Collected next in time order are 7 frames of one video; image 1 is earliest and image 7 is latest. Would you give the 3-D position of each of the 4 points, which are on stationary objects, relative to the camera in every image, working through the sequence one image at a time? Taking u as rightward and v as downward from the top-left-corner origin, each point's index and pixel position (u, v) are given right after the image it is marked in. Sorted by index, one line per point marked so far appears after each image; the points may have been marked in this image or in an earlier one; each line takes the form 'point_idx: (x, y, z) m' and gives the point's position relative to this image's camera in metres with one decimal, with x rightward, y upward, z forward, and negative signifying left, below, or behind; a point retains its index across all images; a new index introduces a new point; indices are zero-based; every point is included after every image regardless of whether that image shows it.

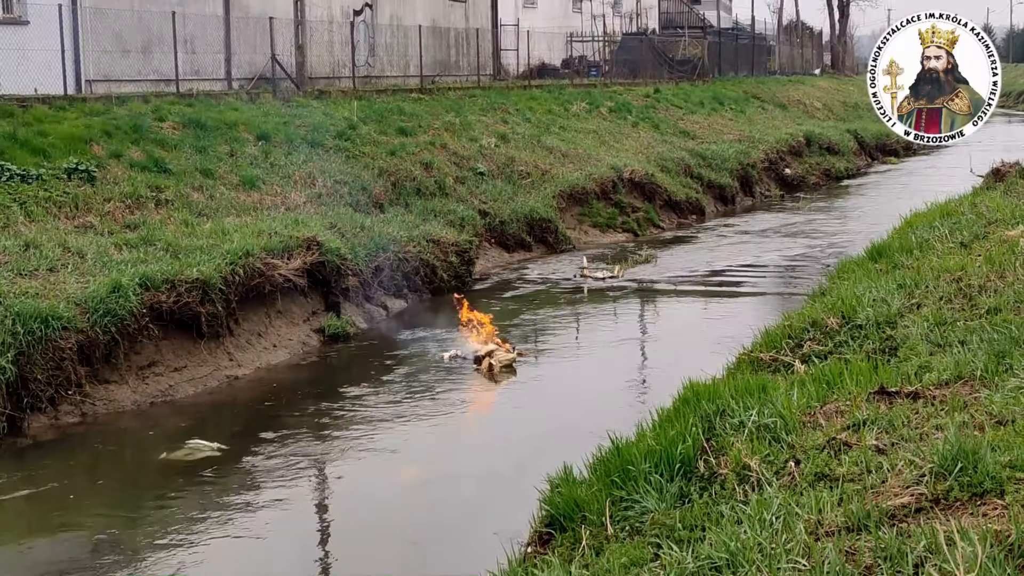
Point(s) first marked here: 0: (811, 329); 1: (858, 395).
0: (+3.7, -0.6, +9.4) m
1: (+3.5, -1.1, +7.9) m
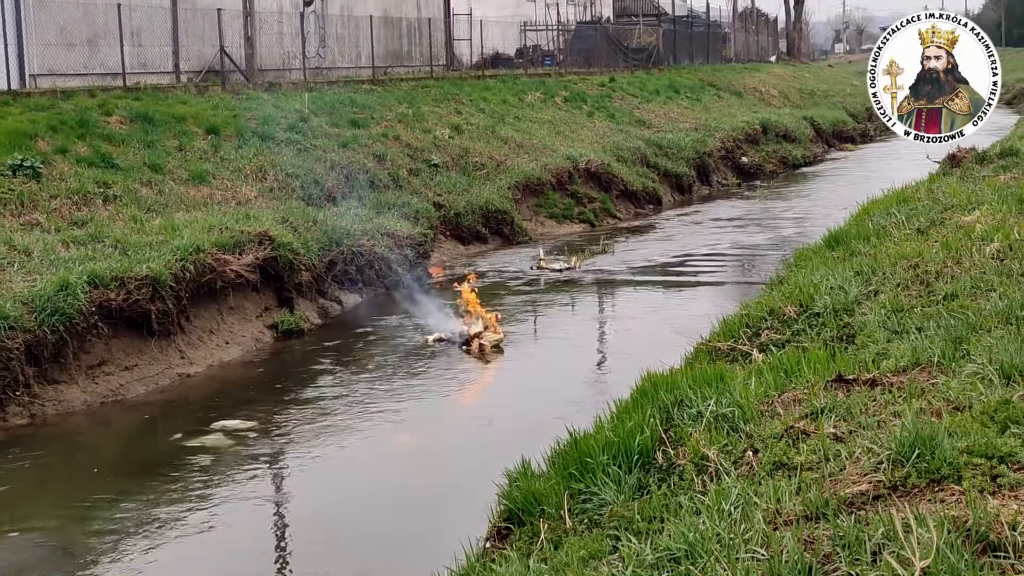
0: (+3.2, -0.4, +9.4) m
1: (+3.1, -1.0, +7.9) m
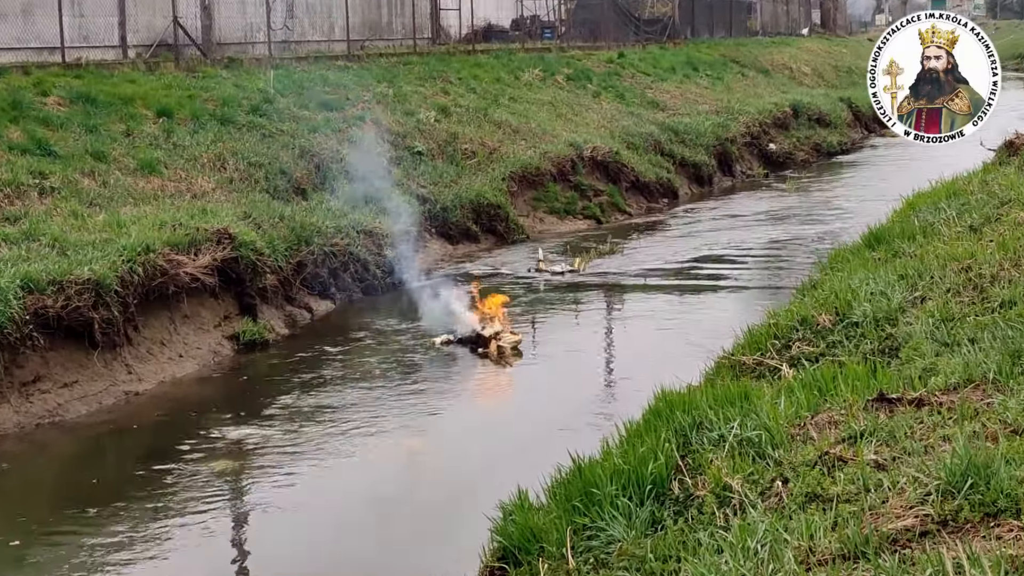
0: (+3.1, -0.5, +8.4) m
1: (+3.0, -1.0, +6.9) m
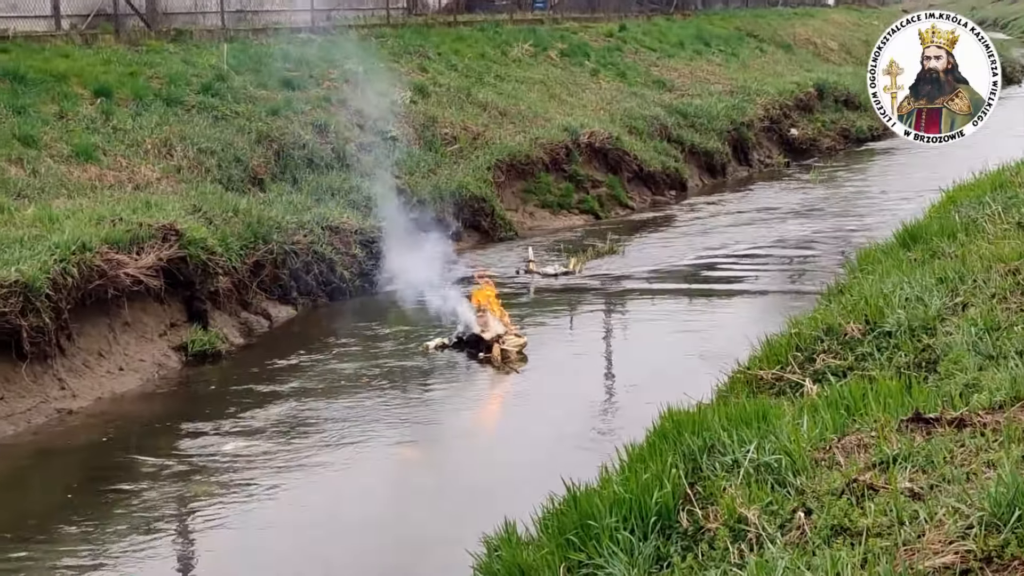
0: (+3.0, -0.5, +7.5) m
1: (+2.9, -1.1, +6.1) m
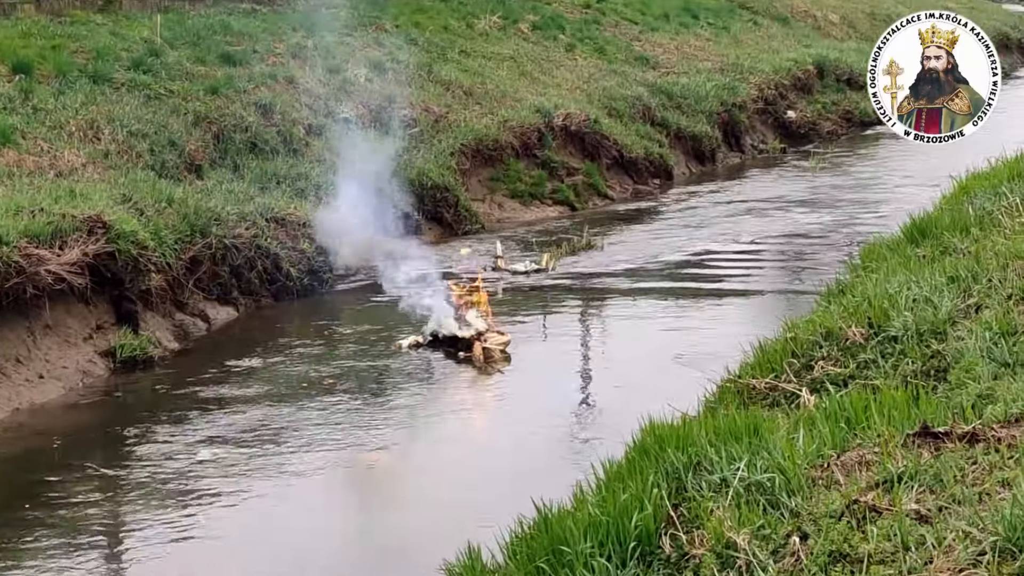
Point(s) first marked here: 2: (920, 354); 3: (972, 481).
0: (+2.8, -0.5, +6.9) m
1: (+2.7, -1.1, +5.5) m
2: (+3.4, -0.5, +6.5) m
3: (+2.9, -1.3, +5.0) m
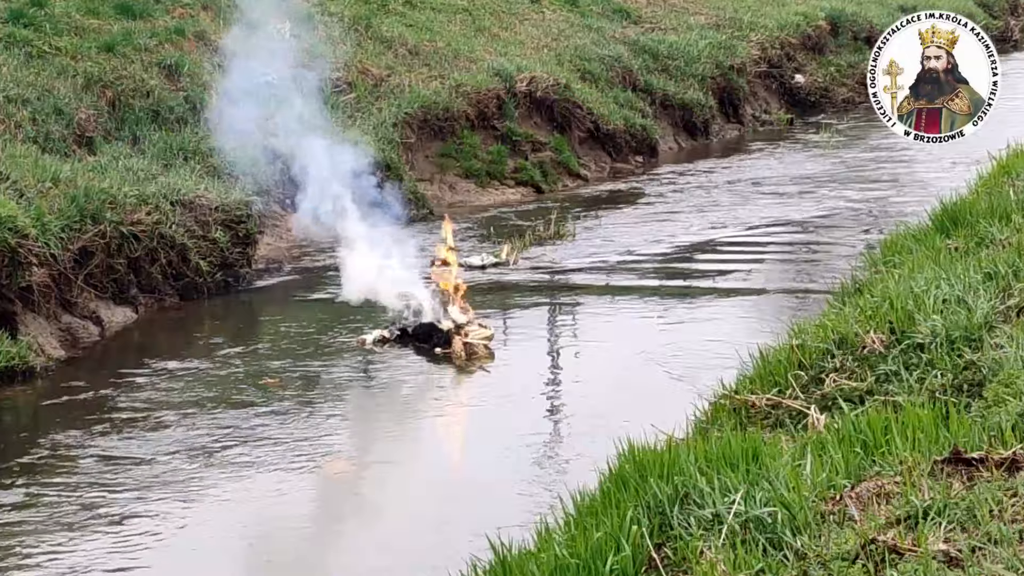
0: (+2.5, -0.4, +6.1) m
1: (+2.4, -1.0, +4.6) m
2: (+3.1, -0.5, +5.6) m
3: (+2.7, -1.3, +4.1) m
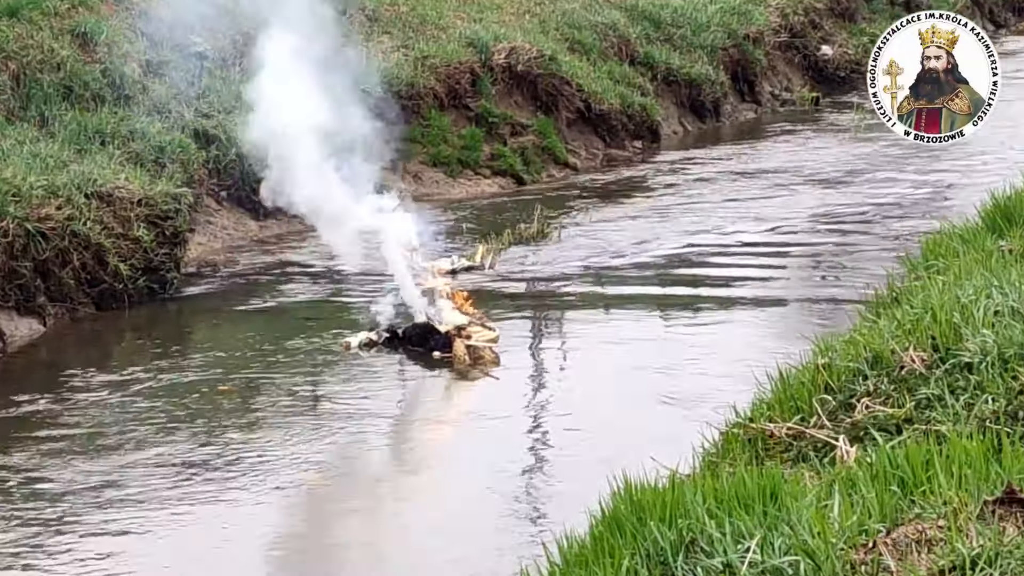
0: (+2.4, -0.5, +5.4) m
1: (+2.2, -1.1, +3.9) m
2: (+2.9, -0.5, +4.9) m
3: (+2.5, -1.3, +3.4) m
